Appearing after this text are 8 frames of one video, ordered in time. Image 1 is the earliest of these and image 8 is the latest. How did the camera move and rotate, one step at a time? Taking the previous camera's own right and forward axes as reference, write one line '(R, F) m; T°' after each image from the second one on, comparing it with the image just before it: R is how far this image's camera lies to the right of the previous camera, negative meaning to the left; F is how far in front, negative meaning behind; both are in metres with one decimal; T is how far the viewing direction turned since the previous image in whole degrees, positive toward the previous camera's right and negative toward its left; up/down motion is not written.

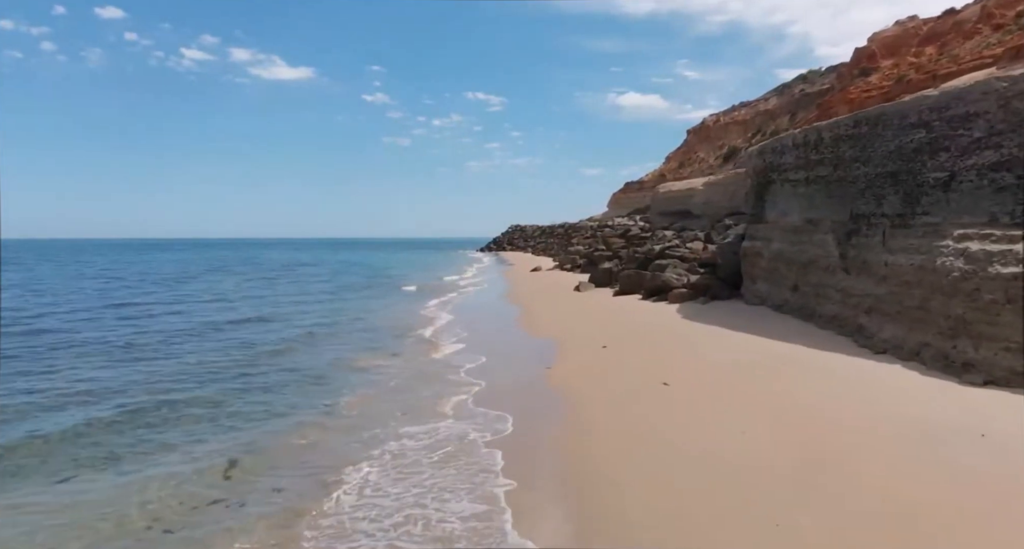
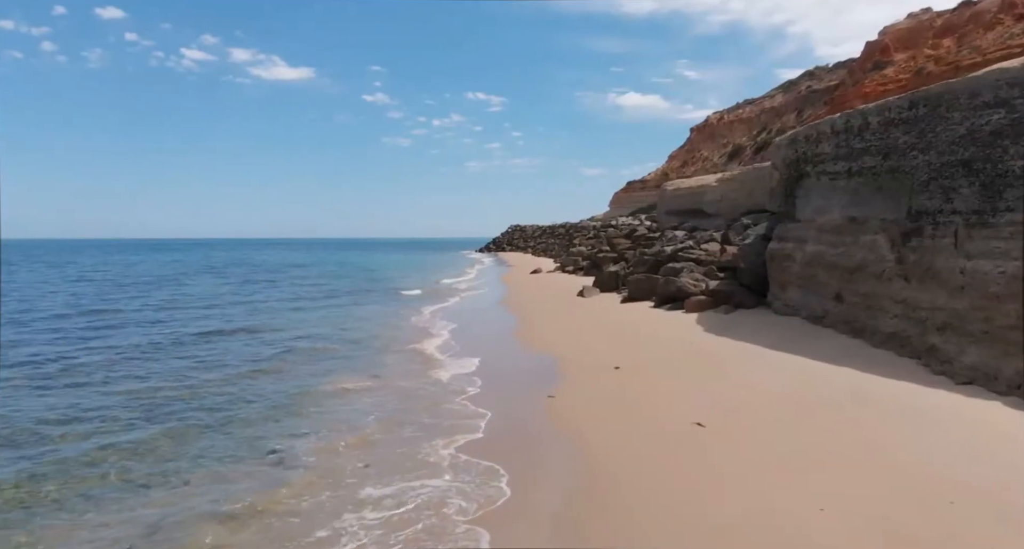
(+0.1, +1.6) m; 0°
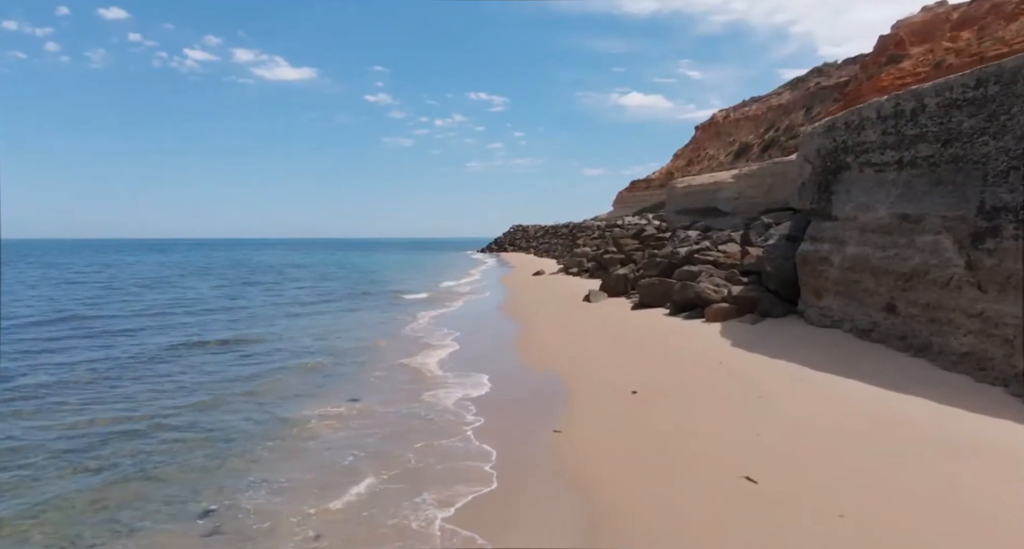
(0.0, +1.4) m; 0°
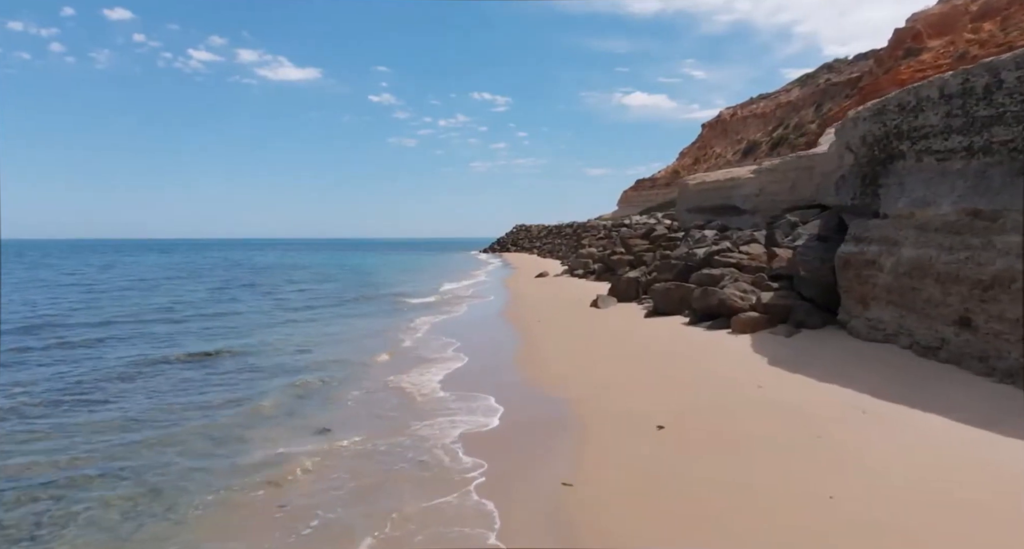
(0.0, +1.4) m; 0°
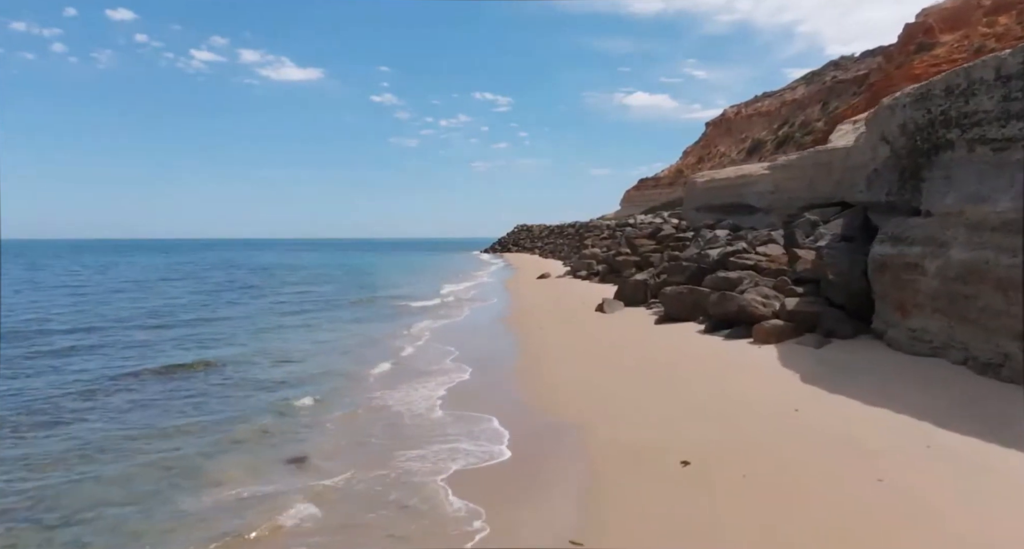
(0.0, +0.9) m; 0°
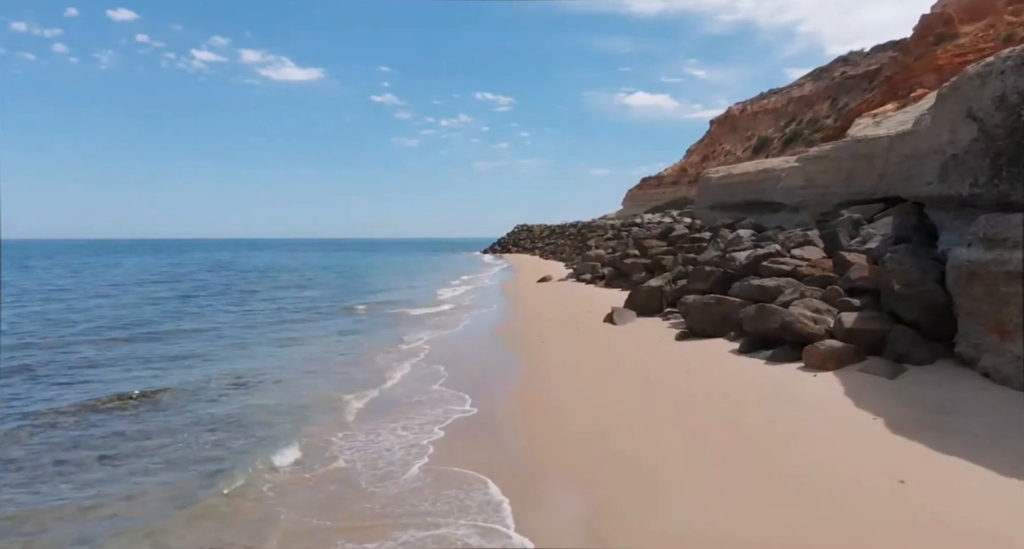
(+0.1, +1.7) m; 0°
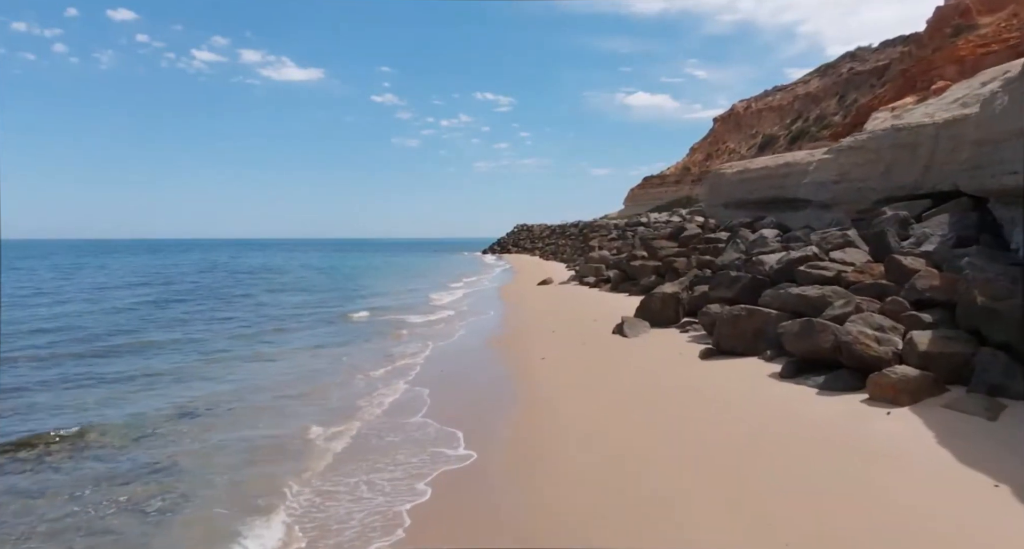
(+0.1, +1.5) m; 0°
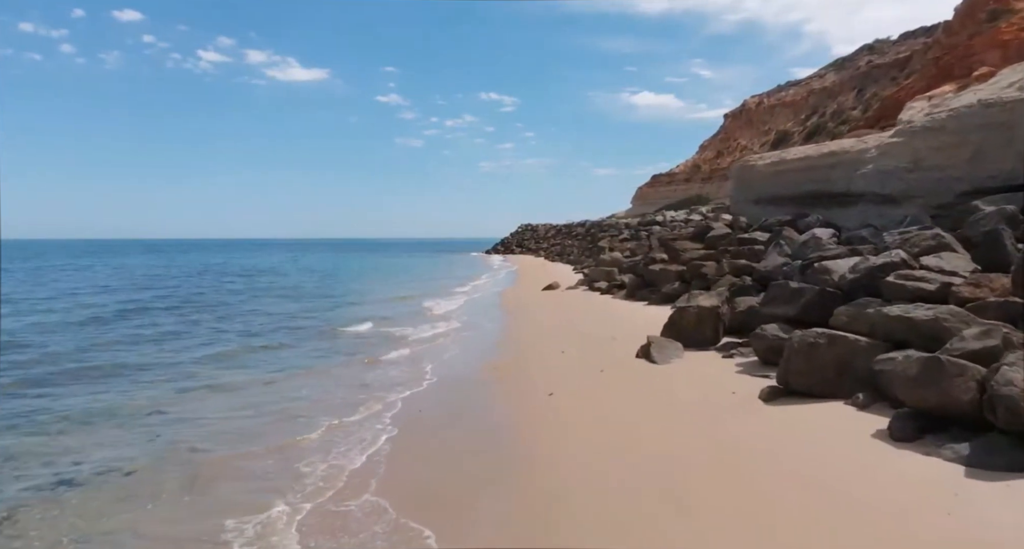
(+0.1, +2.1) m; 0°
